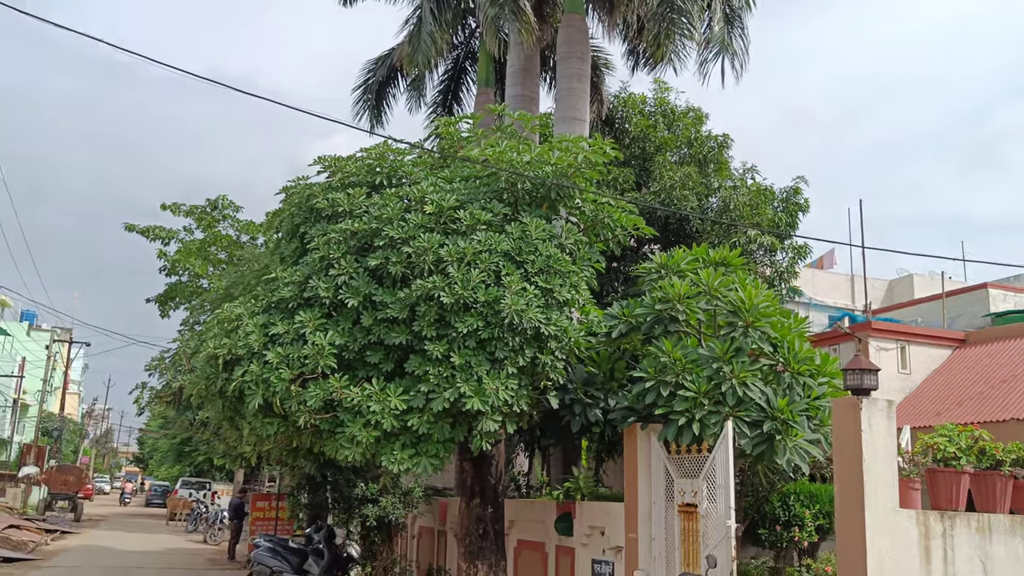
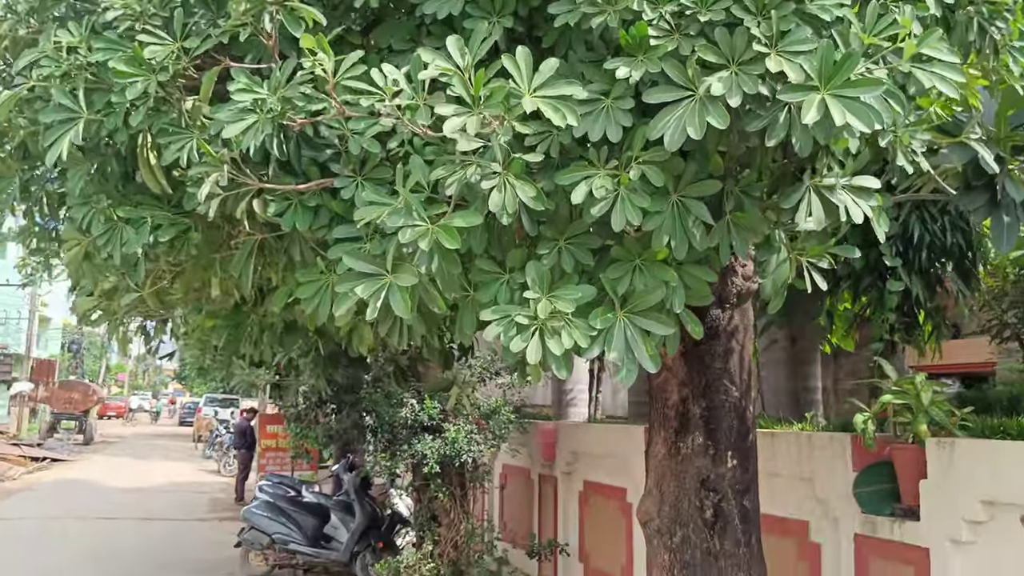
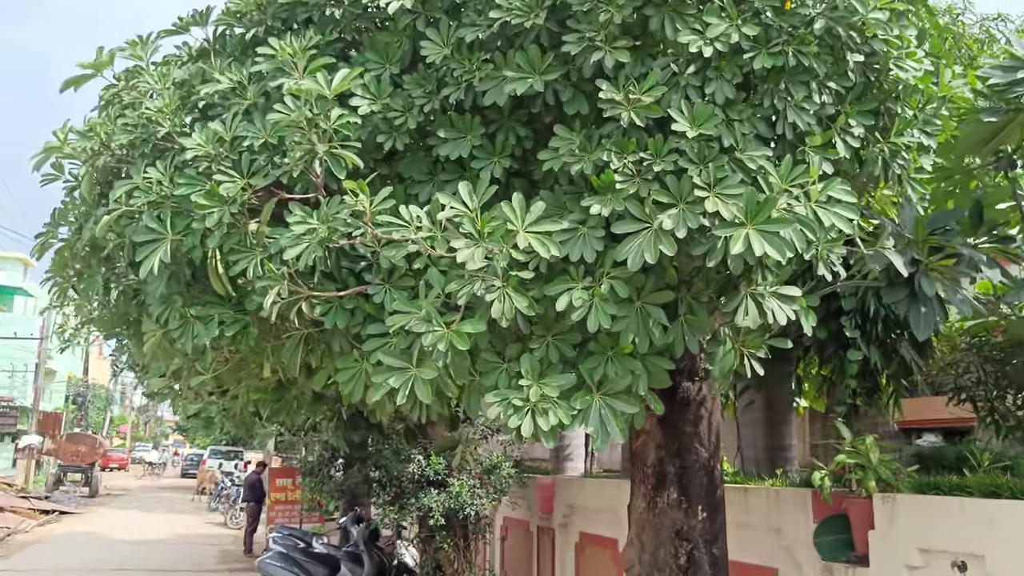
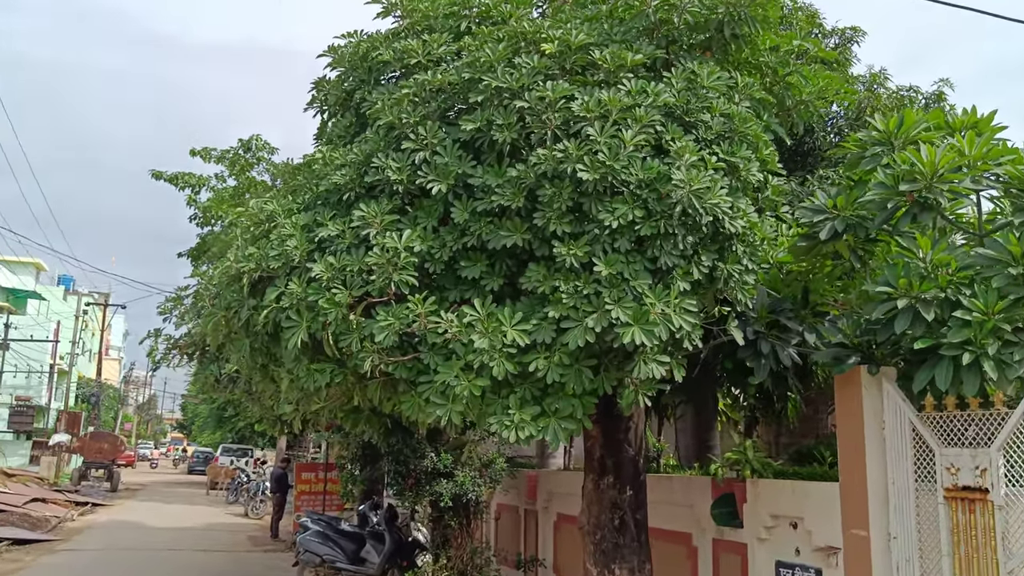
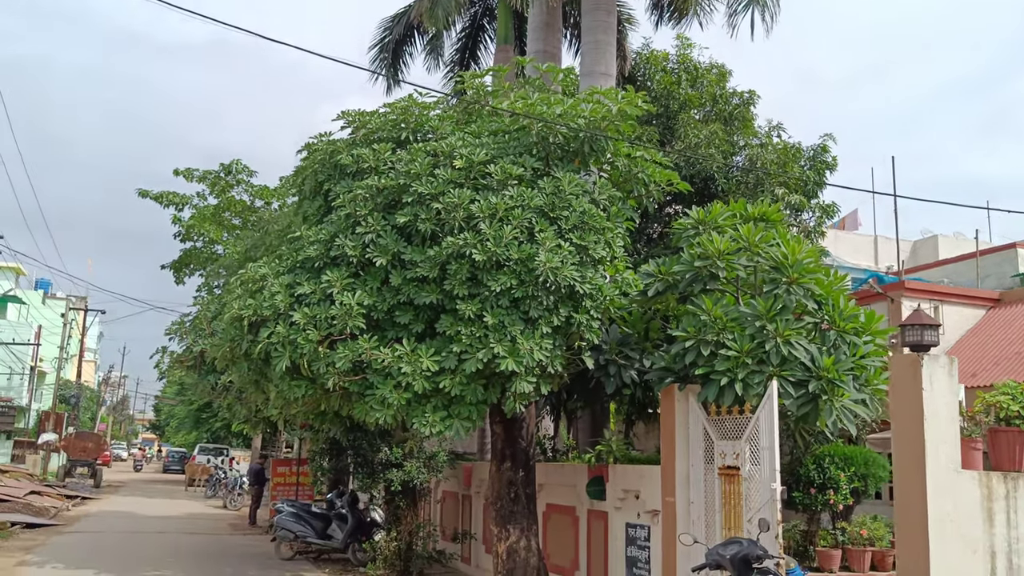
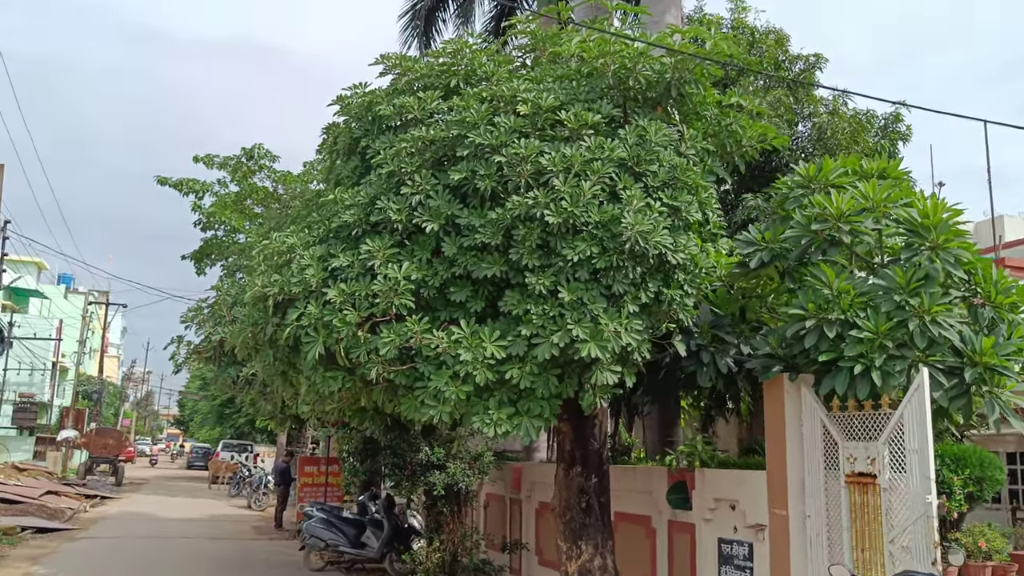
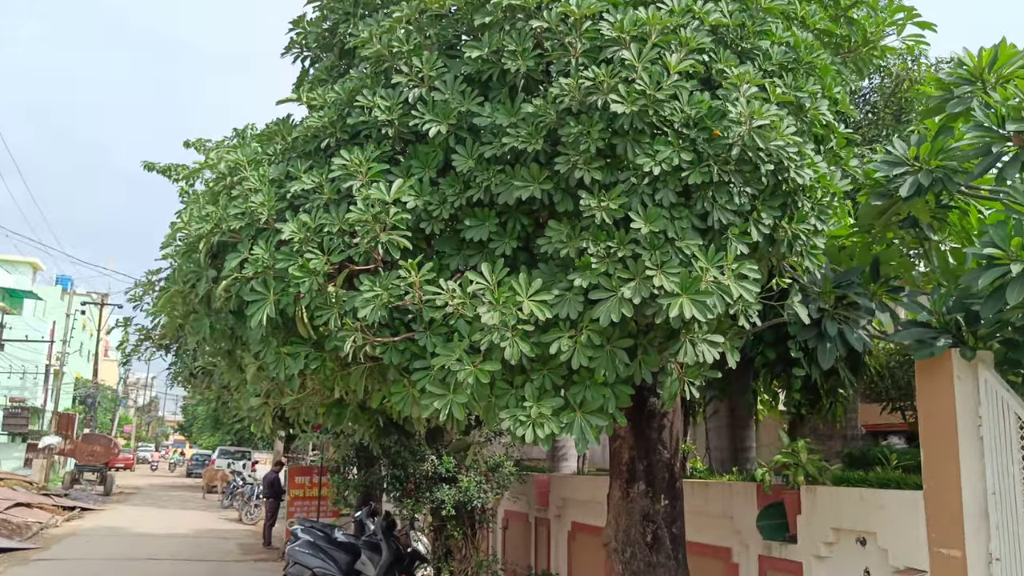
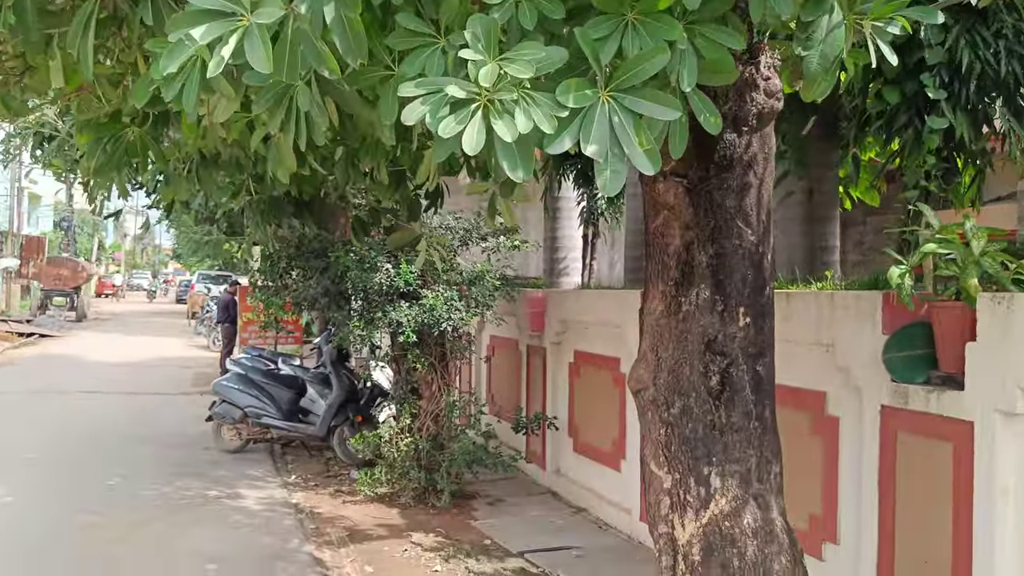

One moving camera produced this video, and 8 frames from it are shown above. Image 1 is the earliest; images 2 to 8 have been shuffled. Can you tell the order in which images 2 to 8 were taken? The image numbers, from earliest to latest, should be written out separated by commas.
5, 6, 4, 7, 3, 2, 8
